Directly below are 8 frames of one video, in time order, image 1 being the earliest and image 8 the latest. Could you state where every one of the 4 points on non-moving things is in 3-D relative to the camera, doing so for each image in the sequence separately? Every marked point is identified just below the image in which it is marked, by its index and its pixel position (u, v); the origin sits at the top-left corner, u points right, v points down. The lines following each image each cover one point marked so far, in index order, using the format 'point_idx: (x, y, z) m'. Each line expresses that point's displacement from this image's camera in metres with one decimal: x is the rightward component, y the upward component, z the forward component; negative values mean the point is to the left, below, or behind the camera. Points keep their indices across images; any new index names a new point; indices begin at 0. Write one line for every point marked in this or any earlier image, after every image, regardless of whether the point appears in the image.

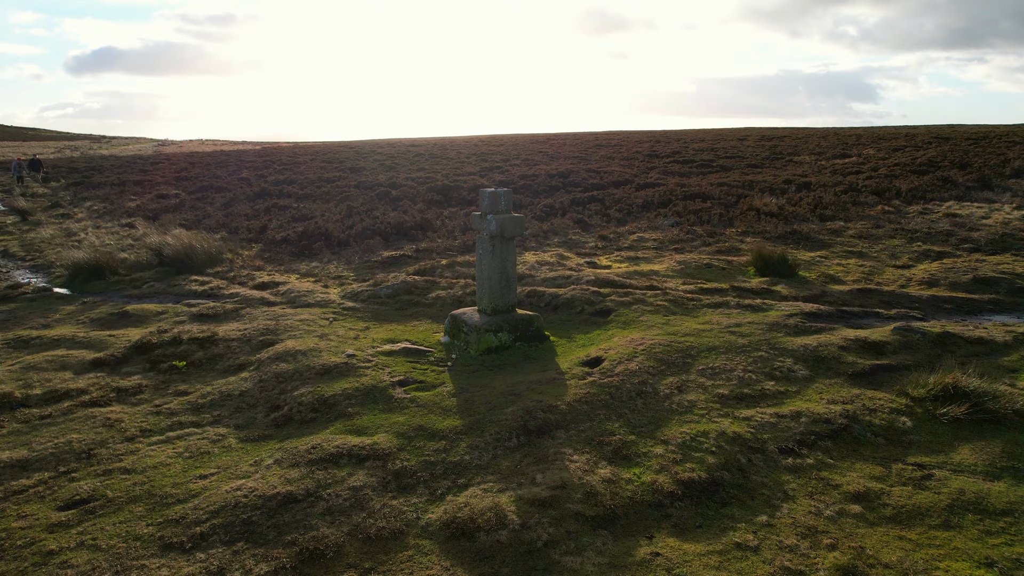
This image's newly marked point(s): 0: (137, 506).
0: (-2.6, -1.5, +4.5) m
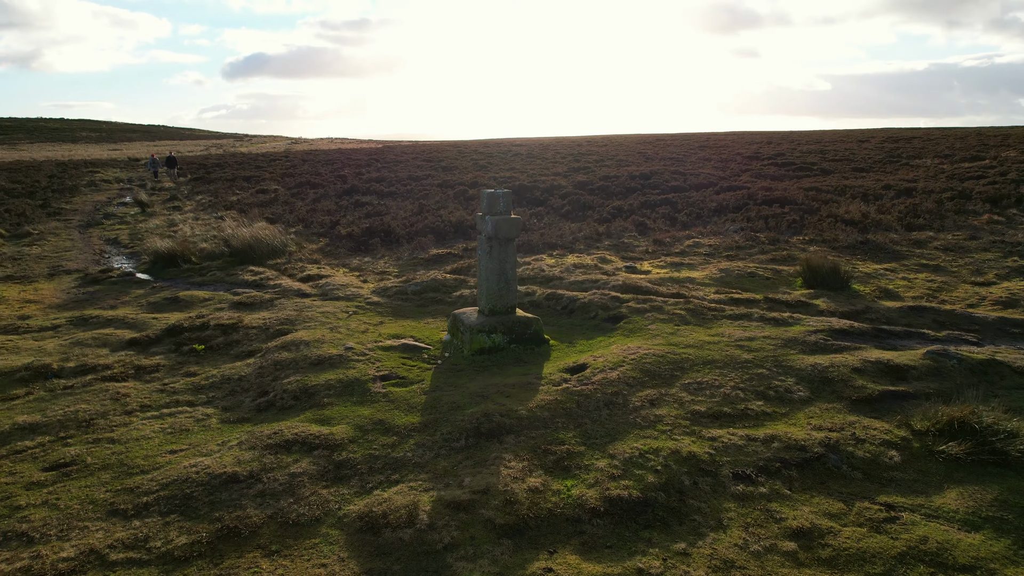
0: (-3.1, -1.4, +5.0) m
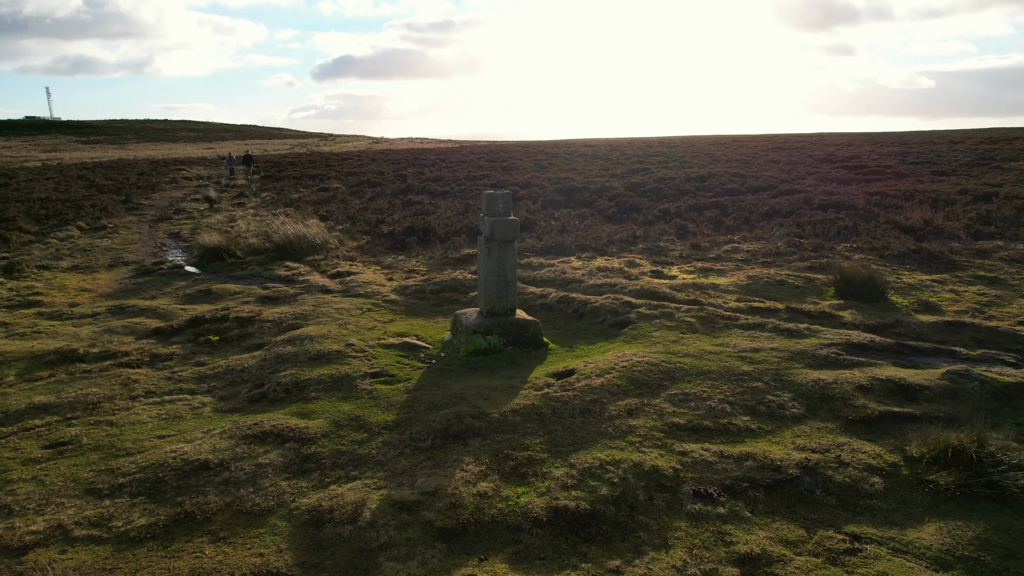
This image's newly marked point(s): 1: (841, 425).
0: (-3.4, -1.3, +5.3) m
1: (+2.7, -1.1, +5.3) m
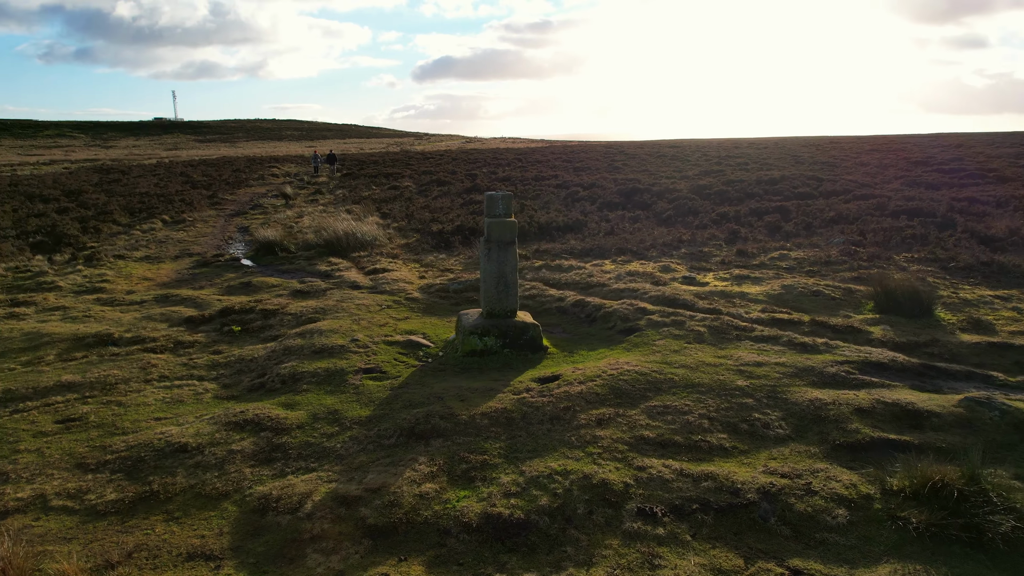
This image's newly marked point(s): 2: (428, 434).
0: (-3.7, -1.2, +5.7) m
1: (+2.4, -1.2, +4.9) m
2: (-0.7, -1.2, +5.3) m
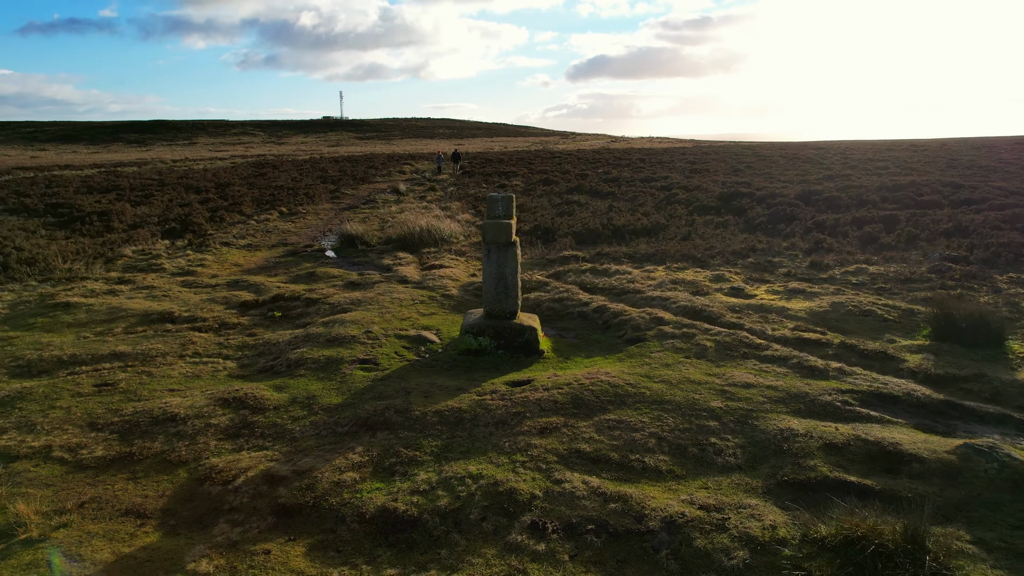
0: (-3.9, -1.1, +6.5) m
1: (+1.8, -1.4, +4.5) m
2: (-1.1, -1.2, +5.5) m
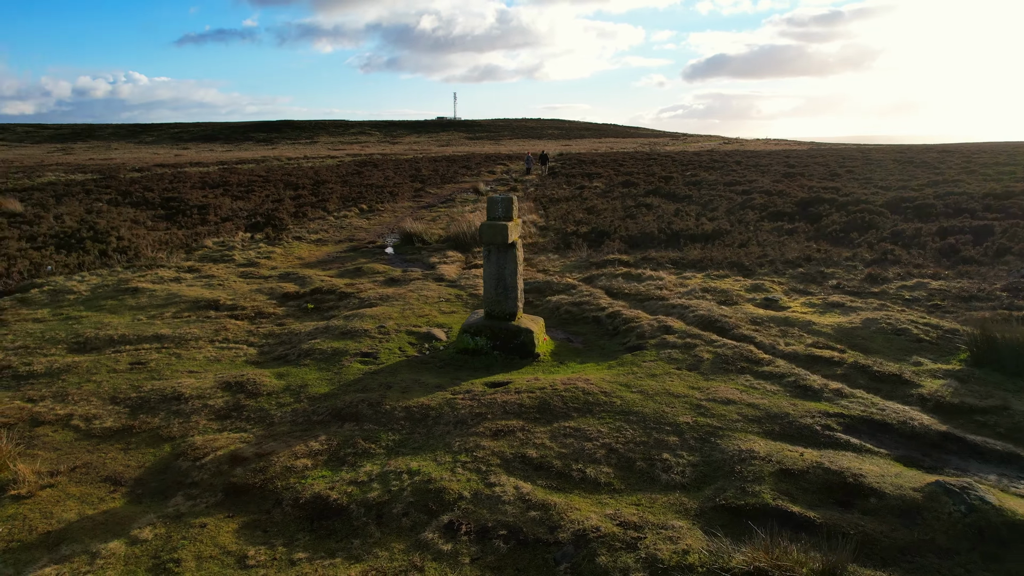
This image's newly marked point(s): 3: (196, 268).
0: (-4.0, -0.9, +7.2) m
1: (+1.3, -1.4, +4.3) m
2: (-1.4, -1.1, +5.7) m
3: (-5.8, +0.4, +11.9) m
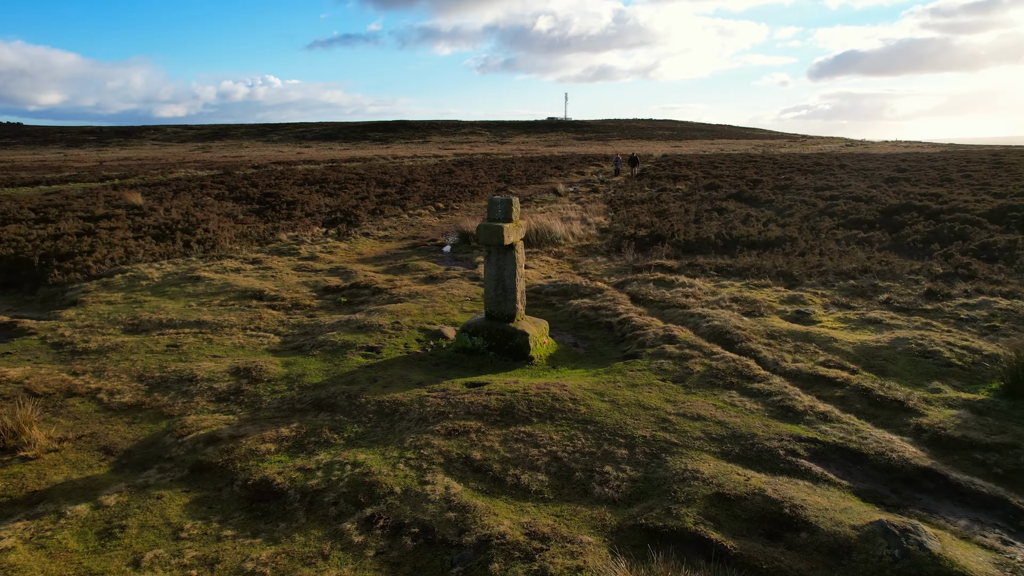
0: (-4.0, -0.8, +7.8) m
1: (+0.7, -1.5, +4.1) m
2: (-1.7, -1.1, +6.0) m
3: (-4.9, +0.5, +12.8) m
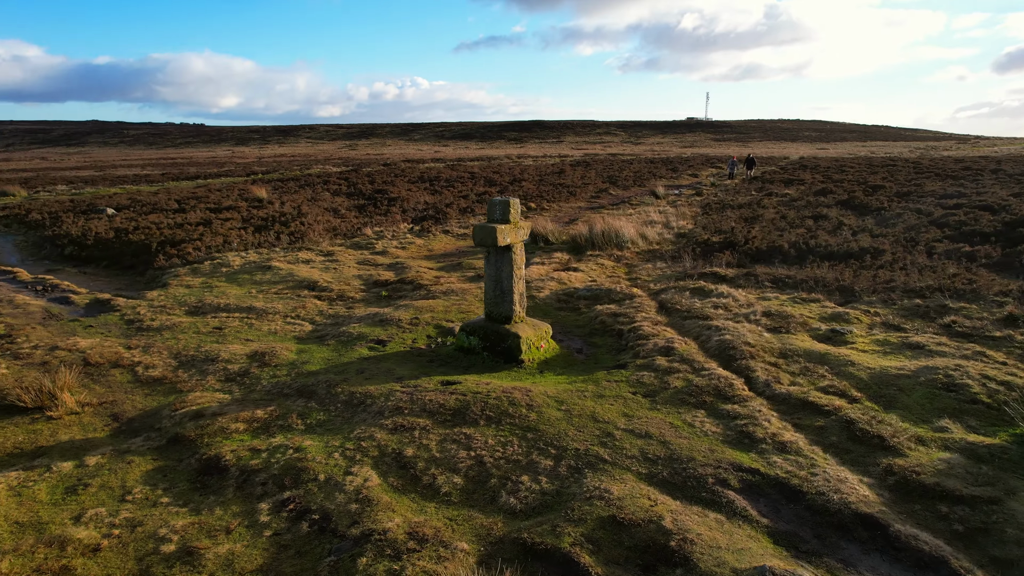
0: (-3.9, -0.6, +8.6) m
1: (0.0, -1.5, +4.0) m
2: (-2.0, -1.0, +6.3) m
3: (-3.7, +0.7, +13.6) m
